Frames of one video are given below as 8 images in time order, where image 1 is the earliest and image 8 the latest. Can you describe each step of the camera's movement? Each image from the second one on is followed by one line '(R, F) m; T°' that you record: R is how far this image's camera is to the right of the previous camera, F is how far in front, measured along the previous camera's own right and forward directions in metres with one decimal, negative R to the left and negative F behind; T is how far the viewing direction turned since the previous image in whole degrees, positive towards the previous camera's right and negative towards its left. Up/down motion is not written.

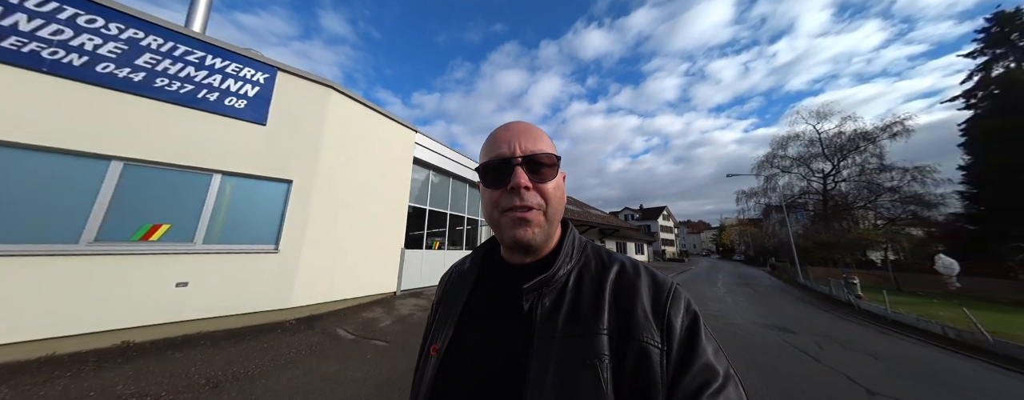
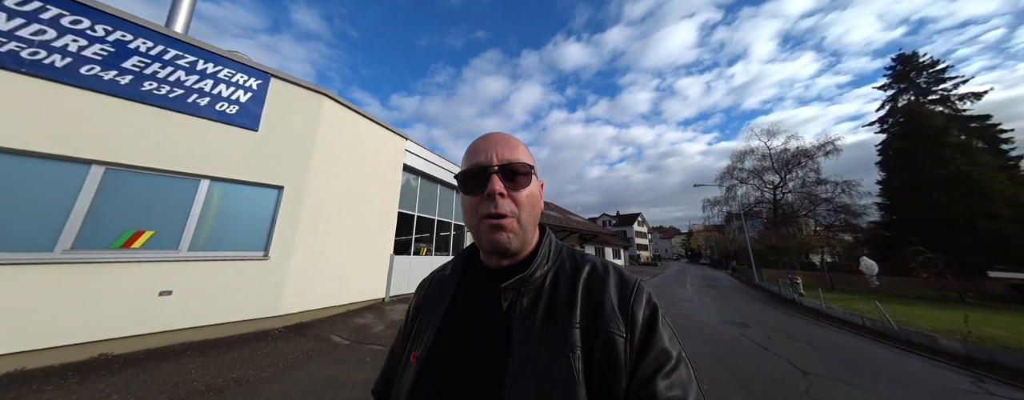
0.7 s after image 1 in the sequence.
(-0.3, -0.4) m; +5°
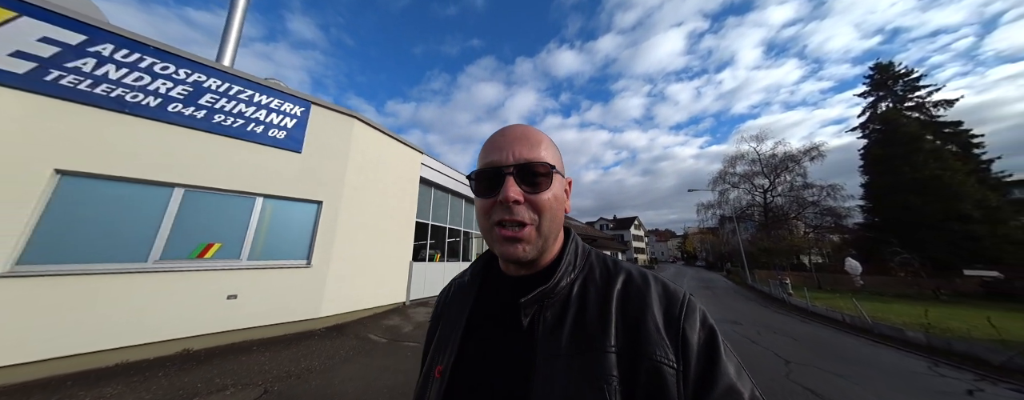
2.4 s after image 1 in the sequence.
(-0.4, -0.7) m; +1°
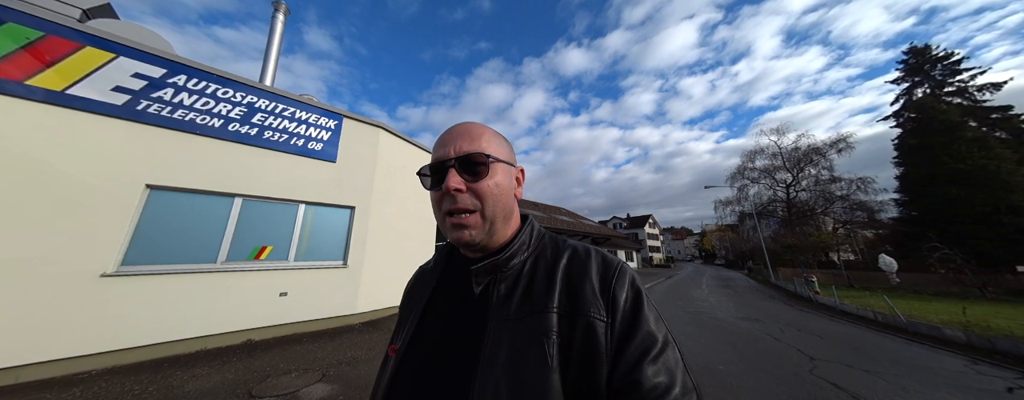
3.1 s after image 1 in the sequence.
(-0.2, -0.3) m; -3°
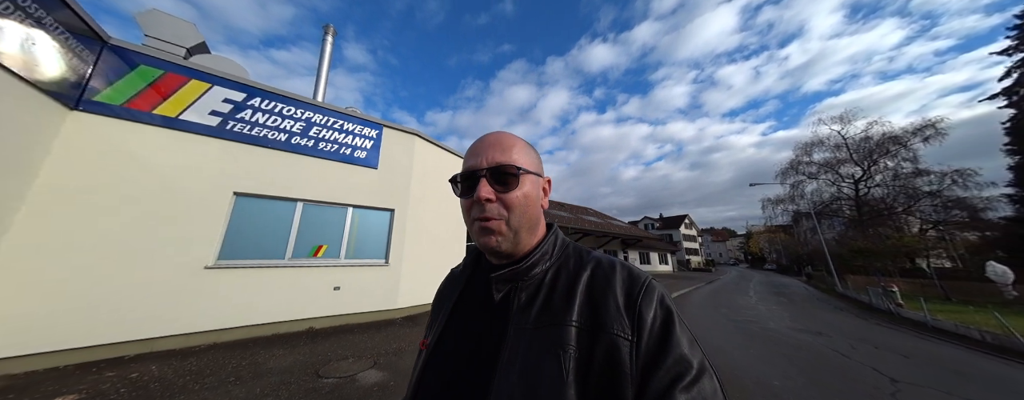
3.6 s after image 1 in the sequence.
(-0.1, -0.1) m; -6°
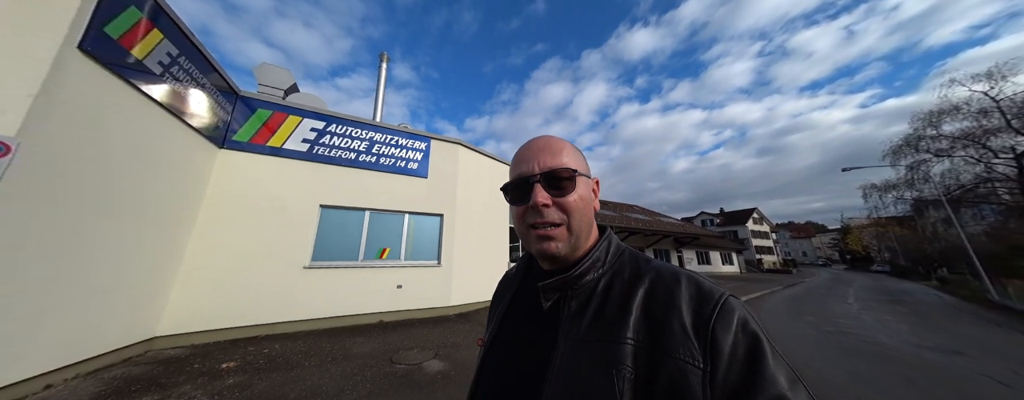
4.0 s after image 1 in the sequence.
(0.0, -0.2) m; -9°
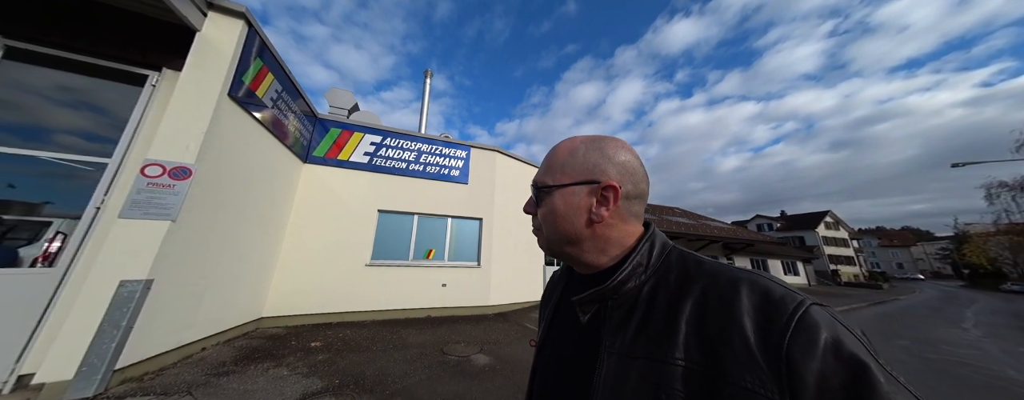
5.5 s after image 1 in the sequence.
(-0.1, -0.3) m; -7°
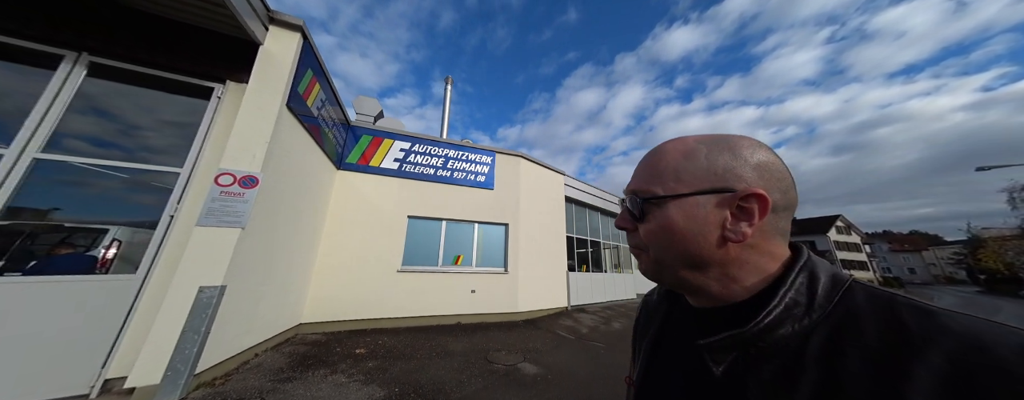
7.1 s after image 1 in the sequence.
(-0.6, 0.0) m; -2°
